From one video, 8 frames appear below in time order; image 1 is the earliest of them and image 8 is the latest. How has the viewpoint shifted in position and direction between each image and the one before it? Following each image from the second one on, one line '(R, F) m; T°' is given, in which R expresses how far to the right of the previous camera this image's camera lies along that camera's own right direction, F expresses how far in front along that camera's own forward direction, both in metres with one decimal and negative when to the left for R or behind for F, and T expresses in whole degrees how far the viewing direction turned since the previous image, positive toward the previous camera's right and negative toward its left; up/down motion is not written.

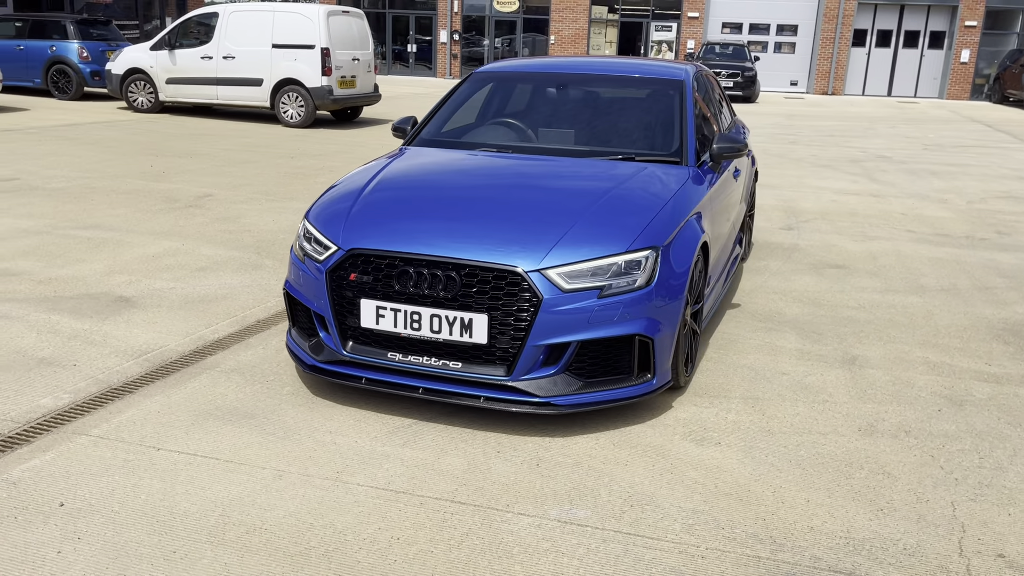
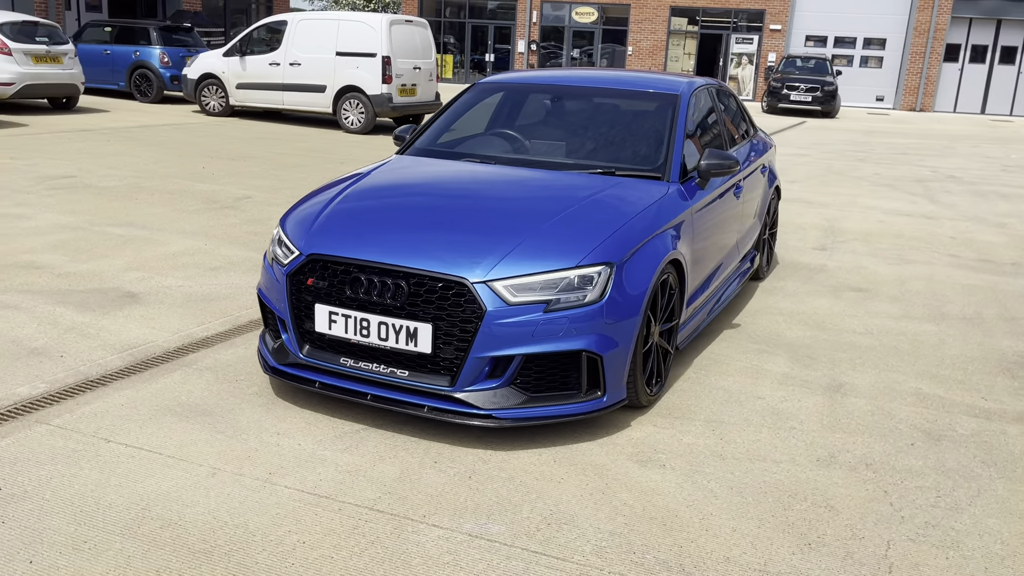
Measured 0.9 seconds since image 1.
(+0.5, 0.0) m; -5°
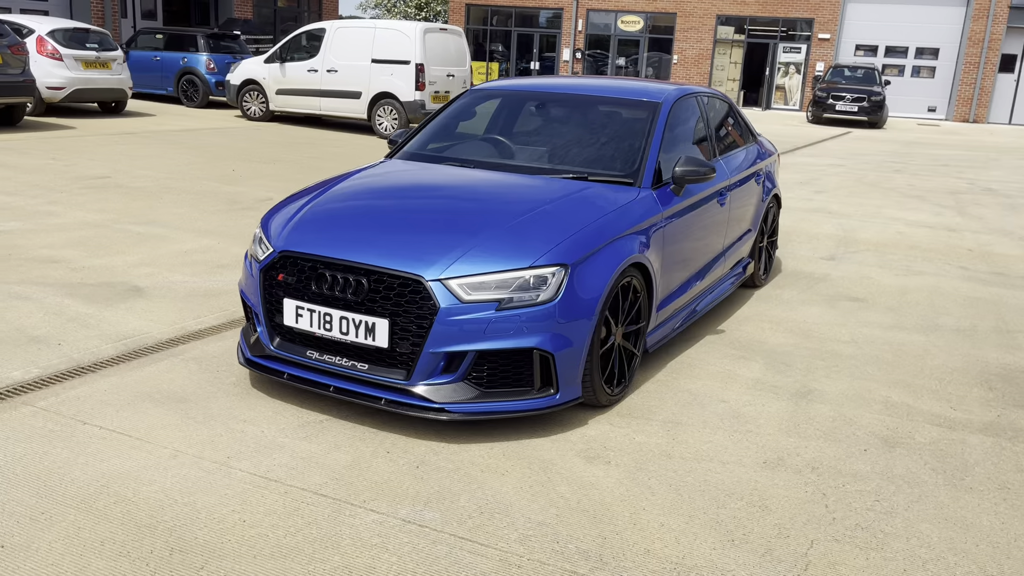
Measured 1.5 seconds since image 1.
(+0.4, -0.1) m; -3°
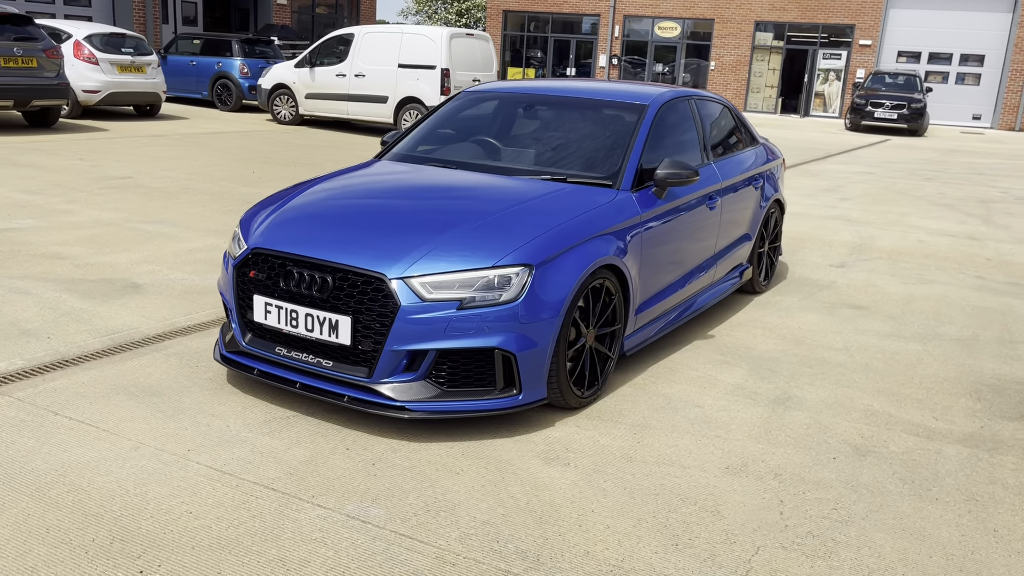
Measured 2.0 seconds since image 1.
(+0.3, 0.0) m; -3°
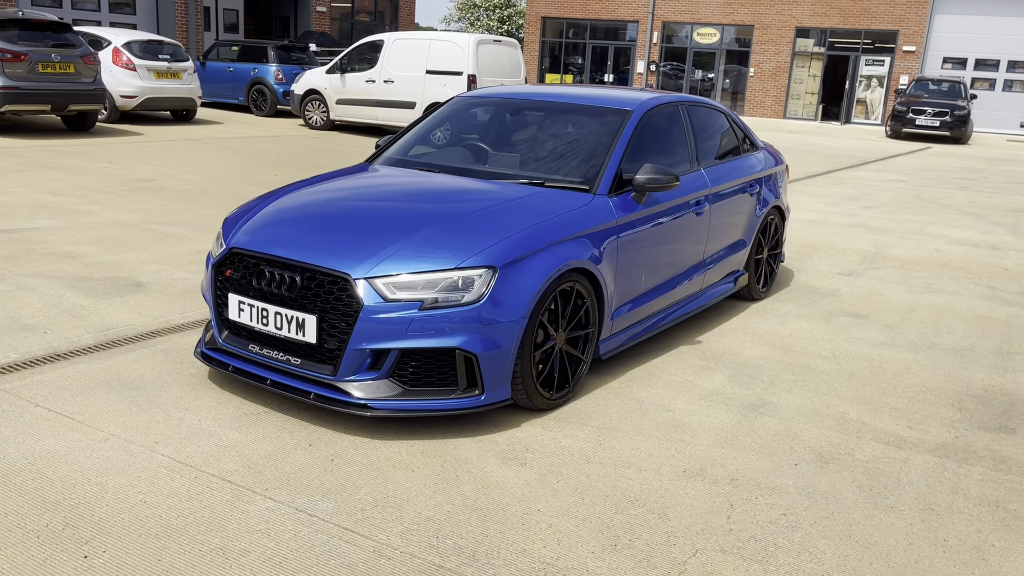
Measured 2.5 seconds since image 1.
(+0.3, 0.0) m; -3°
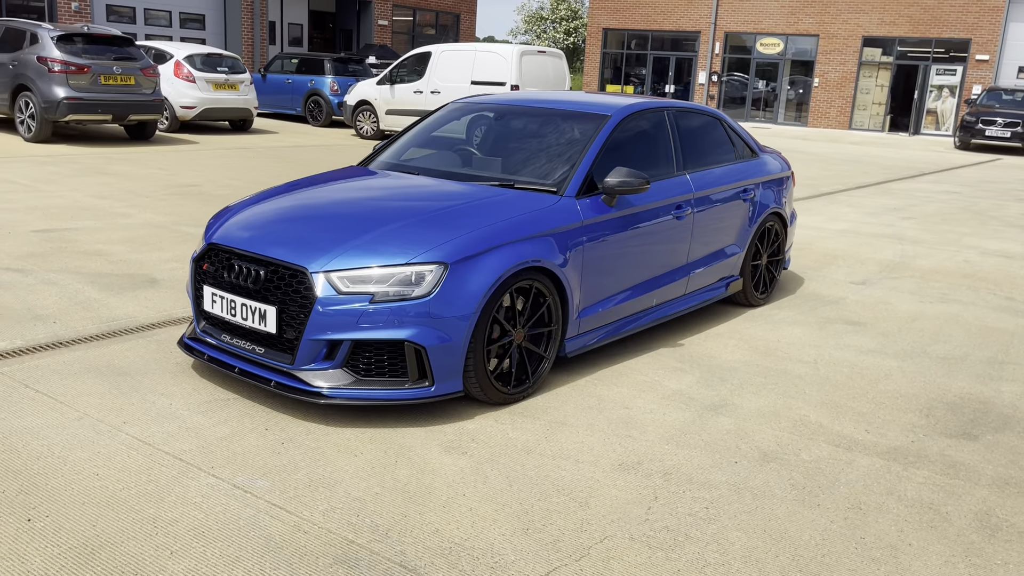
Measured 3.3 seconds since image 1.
(+0.5, -0.1) m; -5°
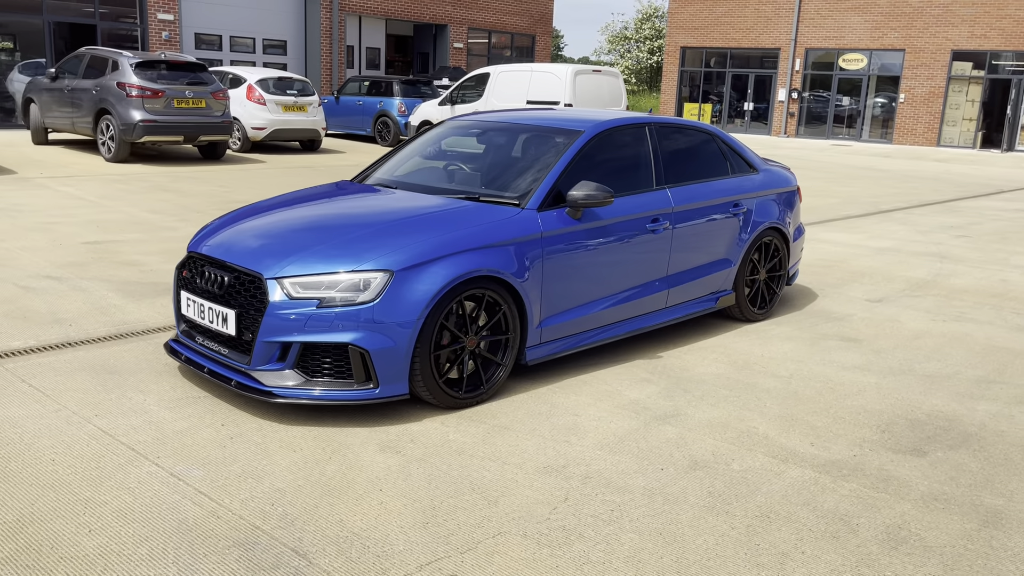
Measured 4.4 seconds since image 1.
(+0.7, -0.1) m; -6°
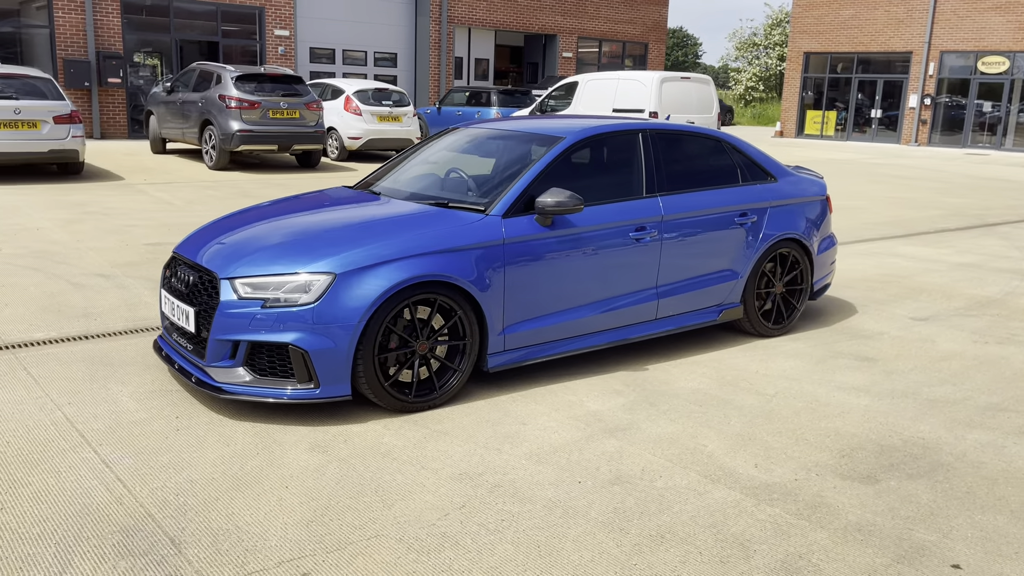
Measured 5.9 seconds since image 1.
(+0.9, +0.1) m; -9°
